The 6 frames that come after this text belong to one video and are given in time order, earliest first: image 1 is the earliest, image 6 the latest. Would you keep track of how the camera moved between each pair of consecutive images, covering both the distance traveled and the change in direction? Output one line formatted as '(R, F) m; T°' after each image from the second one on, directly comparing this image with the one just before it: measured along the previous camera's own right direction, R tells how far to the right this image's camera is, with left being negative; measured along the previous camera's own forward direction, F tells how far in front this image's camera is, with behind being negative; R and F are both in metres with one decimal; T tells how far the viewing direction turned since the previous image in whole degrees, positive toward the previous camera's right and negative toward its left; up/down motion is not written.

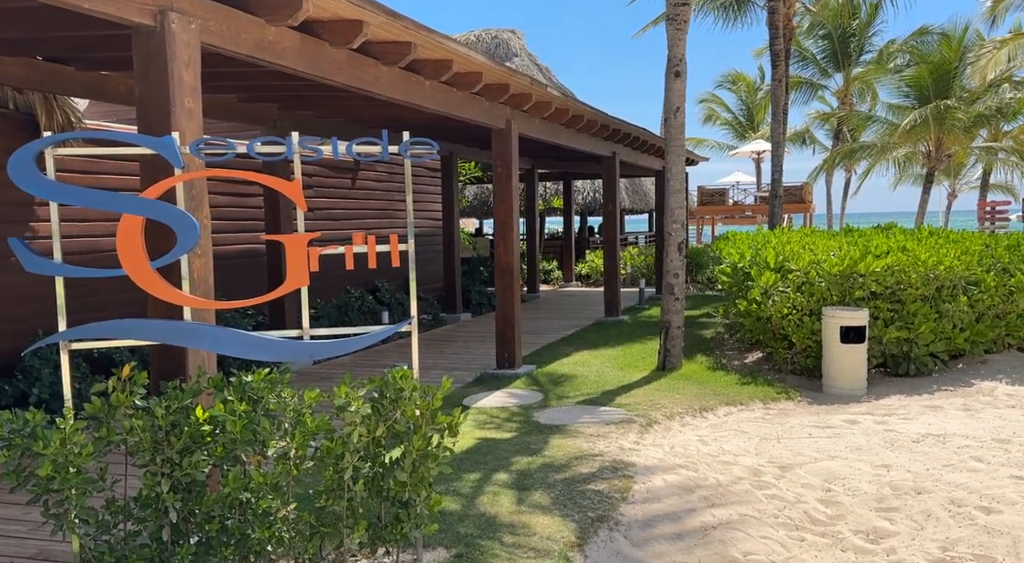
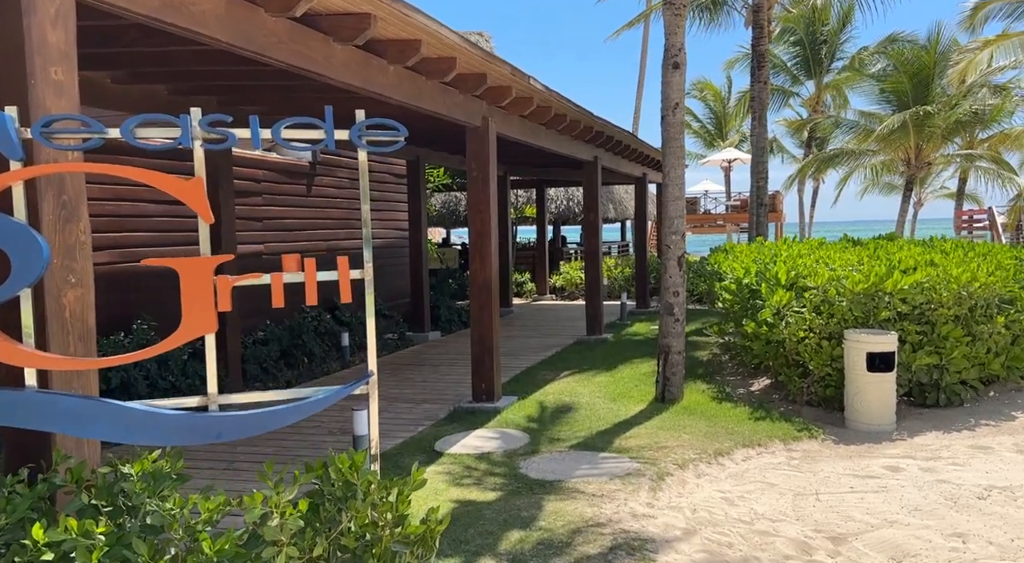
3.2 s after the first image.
(-0.1, +1.1) m; +2°
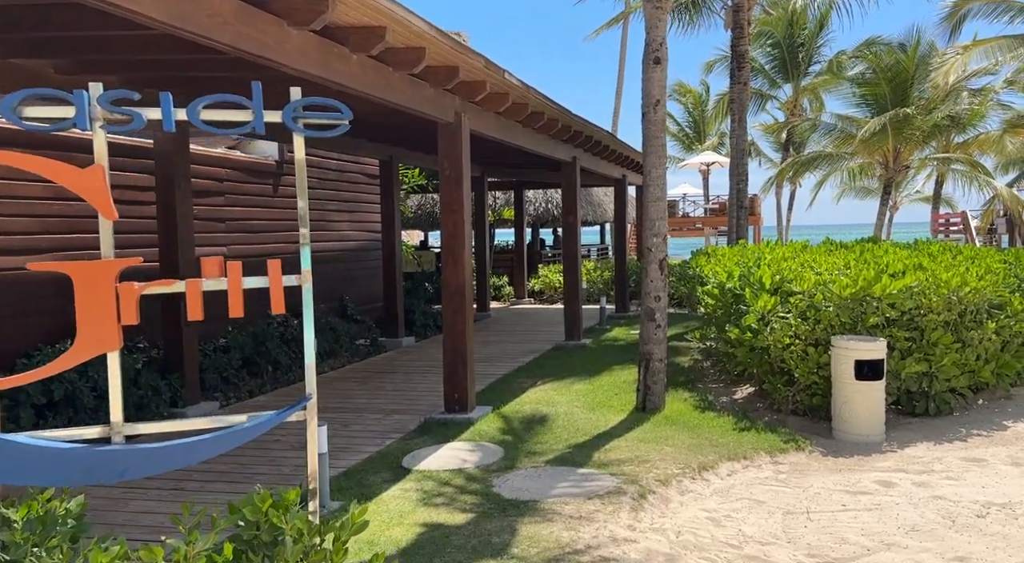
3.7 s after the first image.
(0.0, +0.3) m; +1°
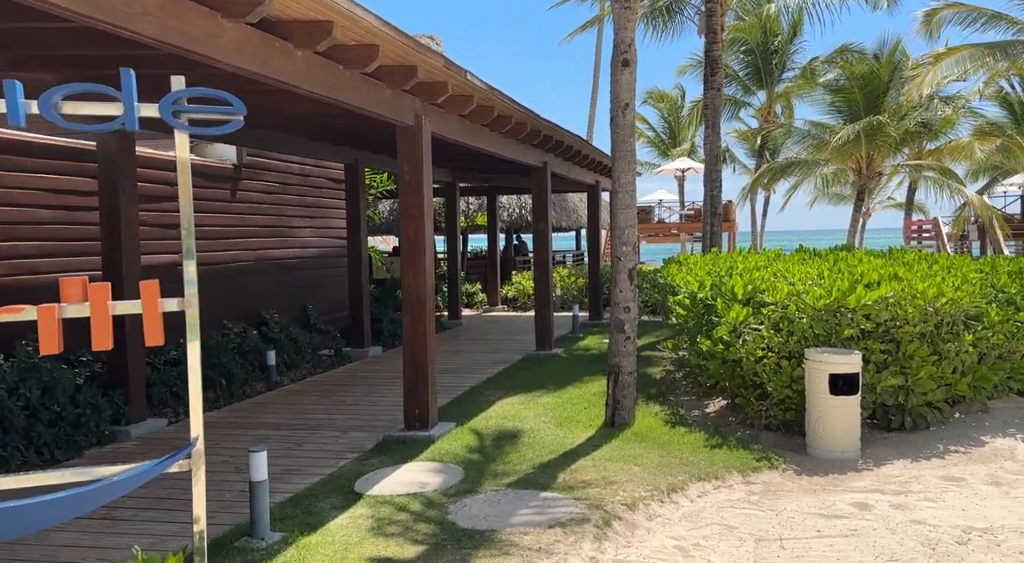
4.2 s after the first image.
(+0.1, +0.3) m; +1°
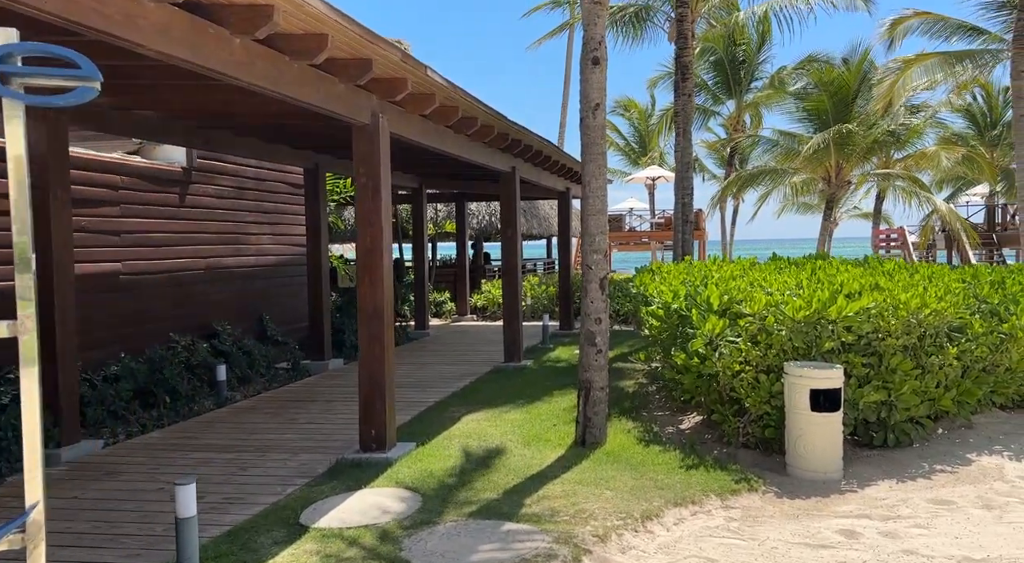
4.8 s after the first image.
(0.0, +0.4) m; +2°
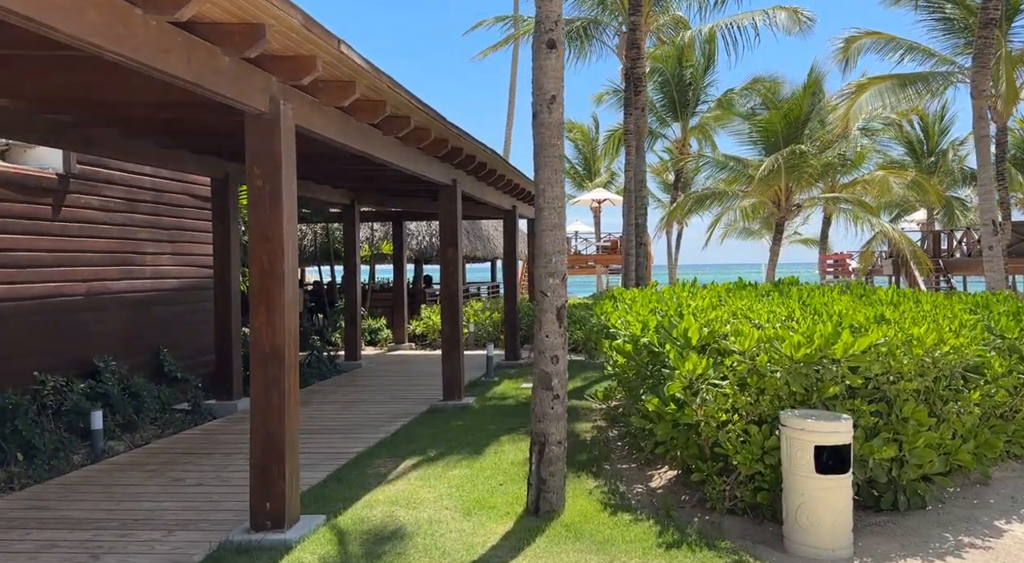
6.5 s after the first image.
(0.0, +1.2) m; +3°
